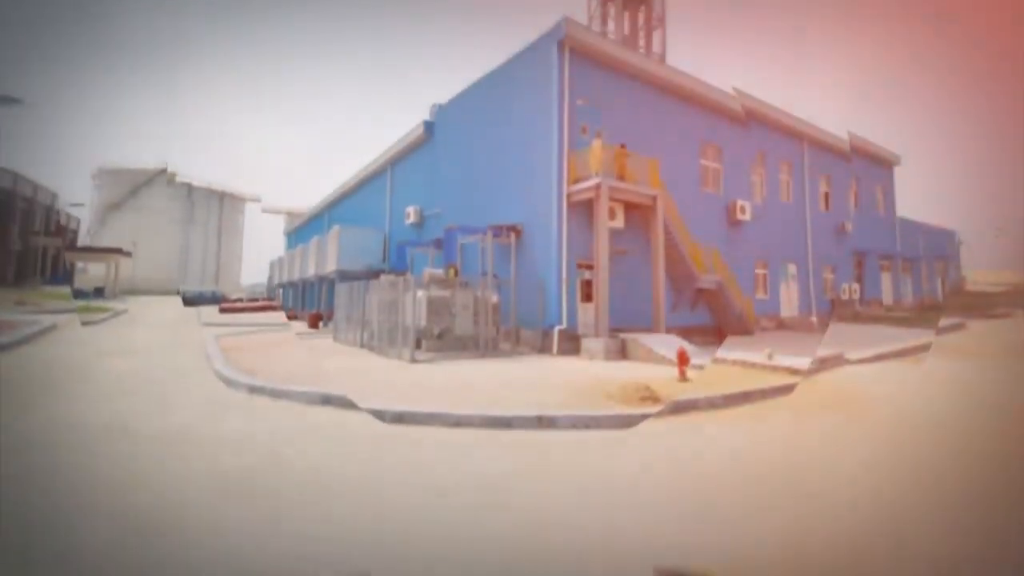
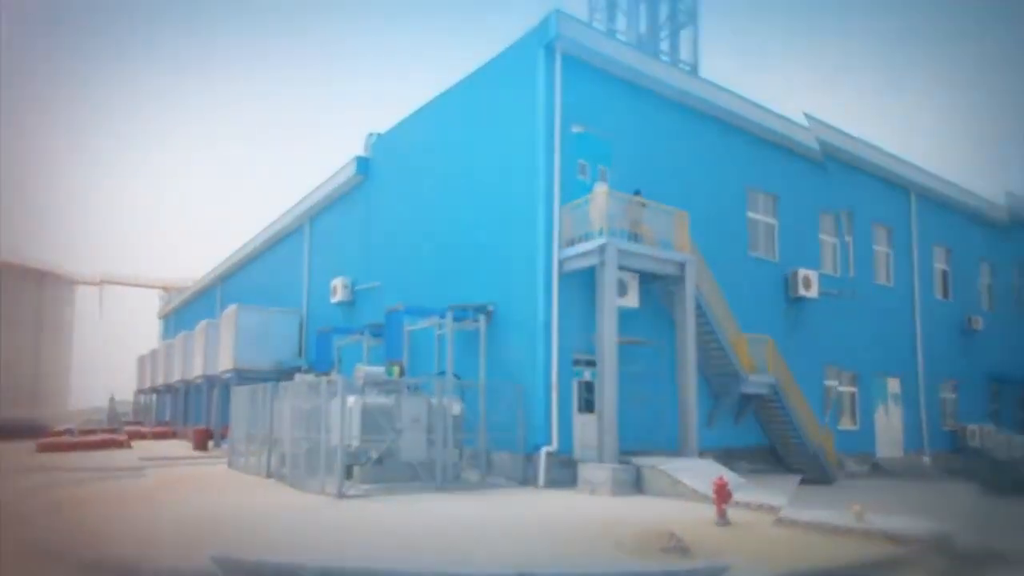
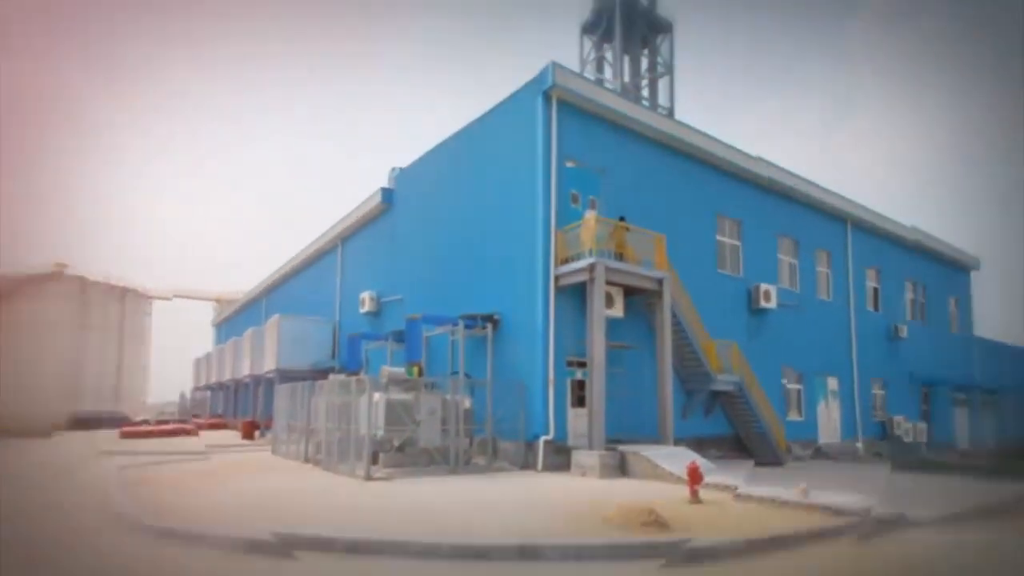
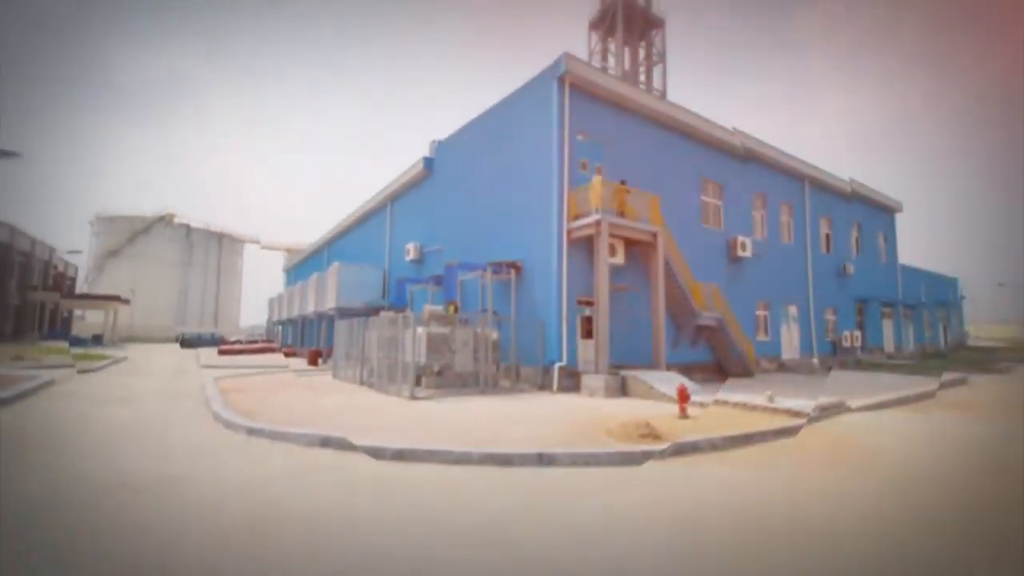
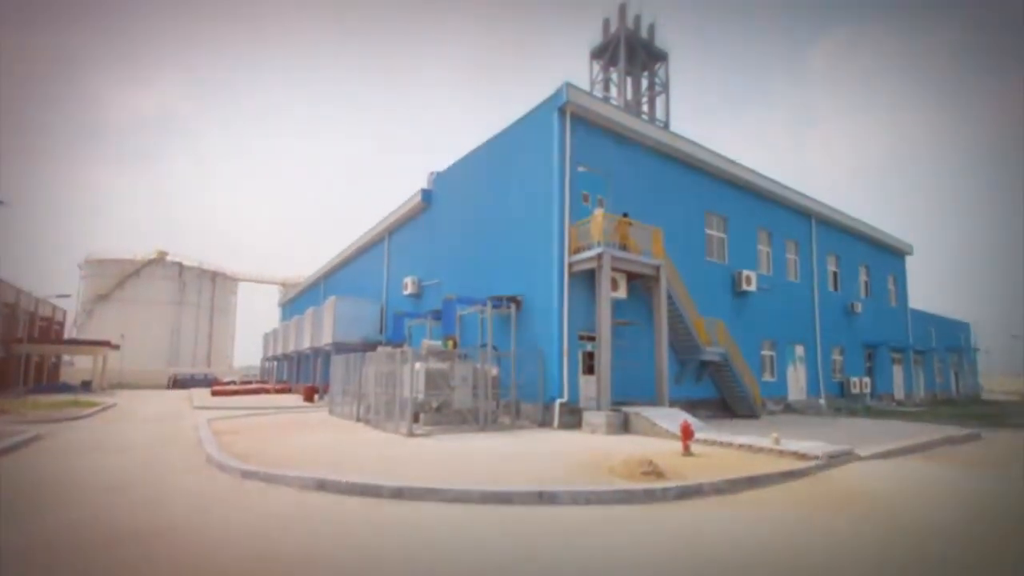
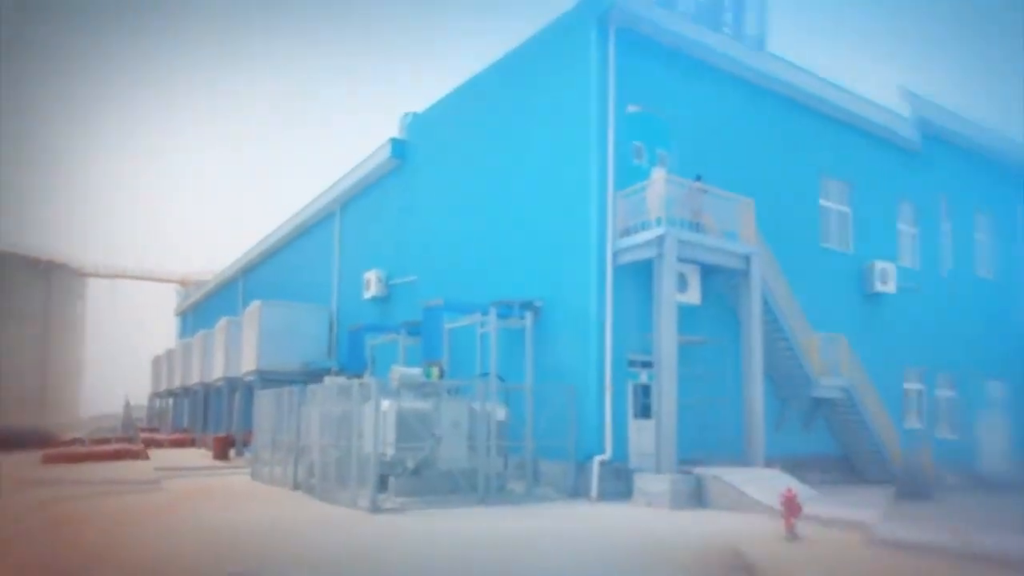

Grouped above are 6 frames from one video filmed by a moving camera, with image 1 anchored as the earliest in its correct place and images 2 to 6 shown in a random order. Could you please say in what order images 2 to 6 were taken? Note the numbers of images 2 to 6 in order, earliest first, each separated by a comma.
4, 5, 3, 2, 6
